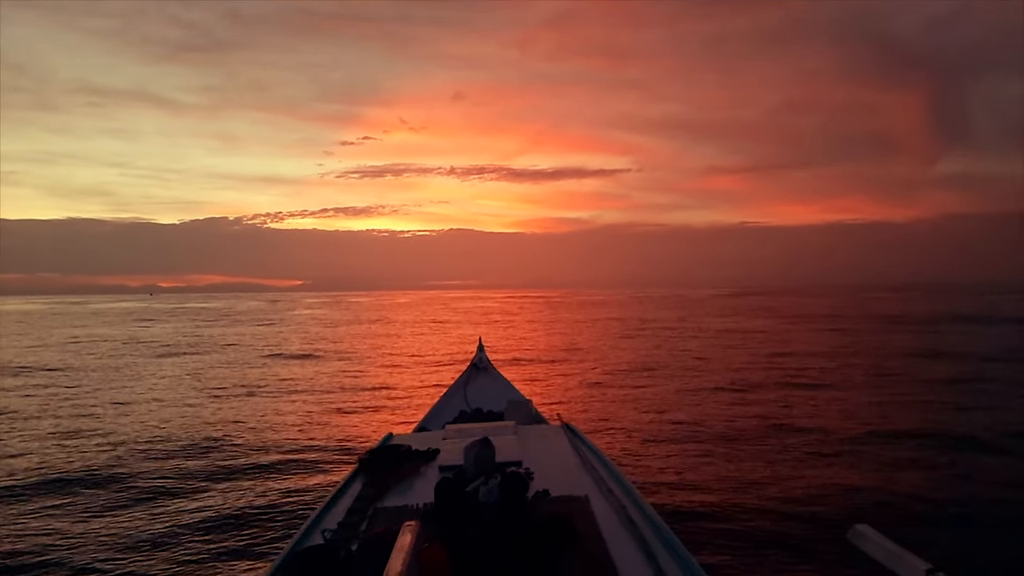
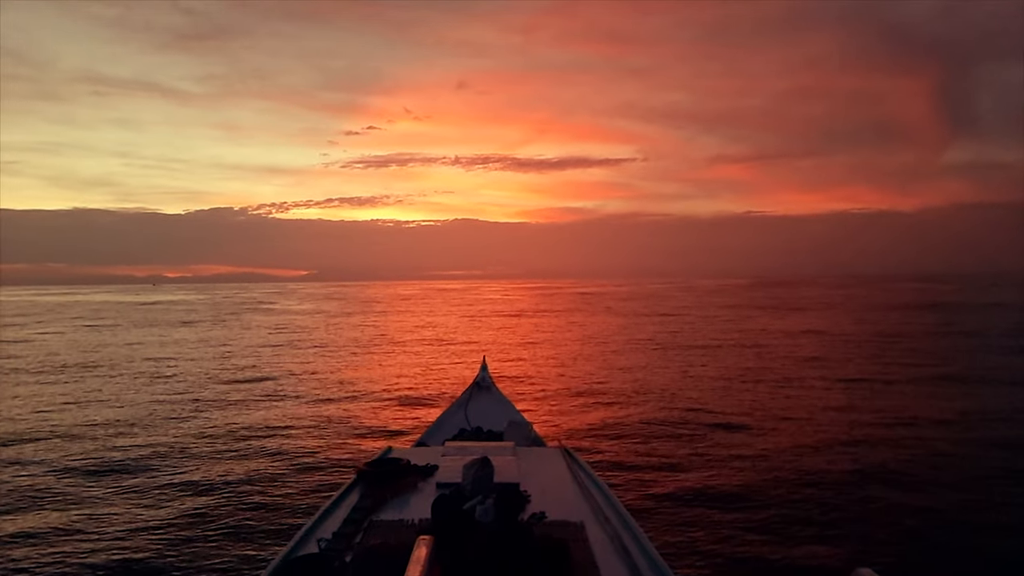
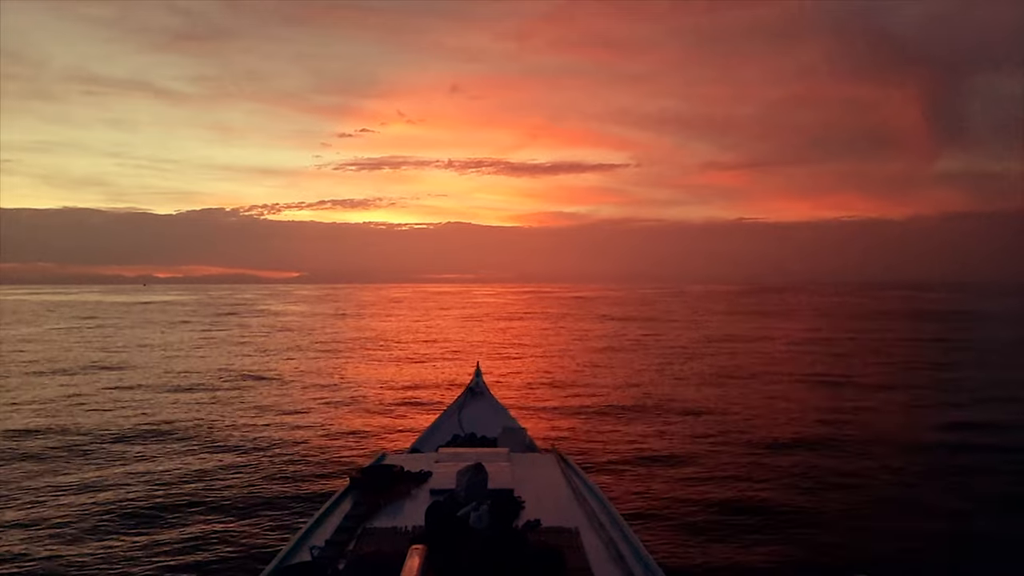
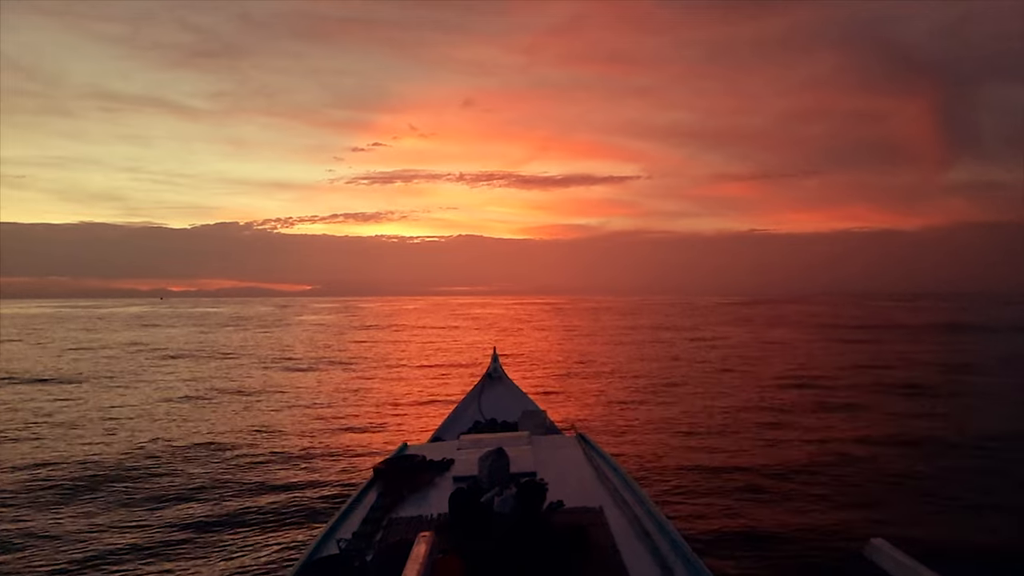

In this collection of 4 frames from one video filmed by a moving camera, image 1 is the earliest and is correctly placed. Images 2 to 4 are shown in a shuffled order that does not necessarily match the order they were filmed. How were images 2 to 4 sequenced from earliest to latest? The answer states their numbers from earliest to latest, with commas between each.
4, 3, 2
